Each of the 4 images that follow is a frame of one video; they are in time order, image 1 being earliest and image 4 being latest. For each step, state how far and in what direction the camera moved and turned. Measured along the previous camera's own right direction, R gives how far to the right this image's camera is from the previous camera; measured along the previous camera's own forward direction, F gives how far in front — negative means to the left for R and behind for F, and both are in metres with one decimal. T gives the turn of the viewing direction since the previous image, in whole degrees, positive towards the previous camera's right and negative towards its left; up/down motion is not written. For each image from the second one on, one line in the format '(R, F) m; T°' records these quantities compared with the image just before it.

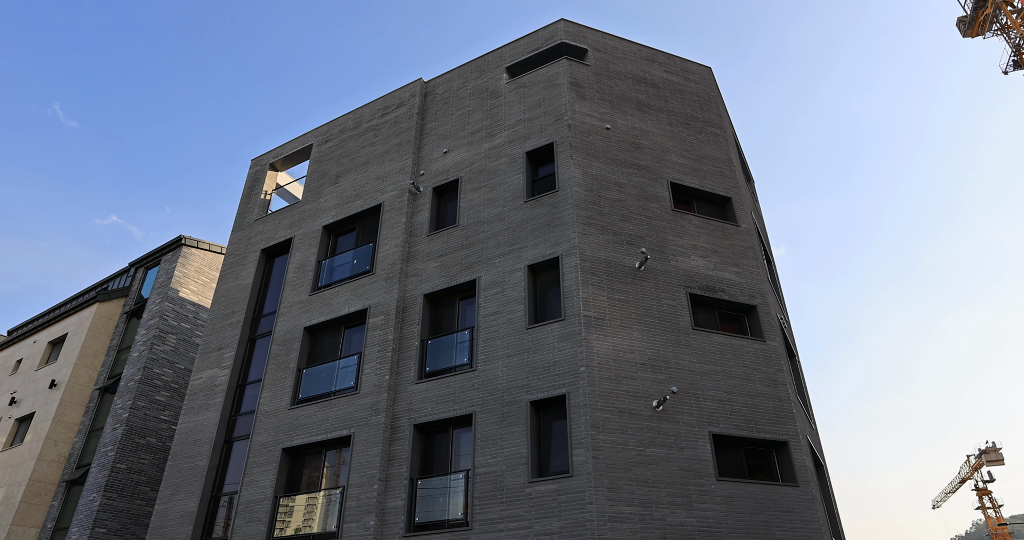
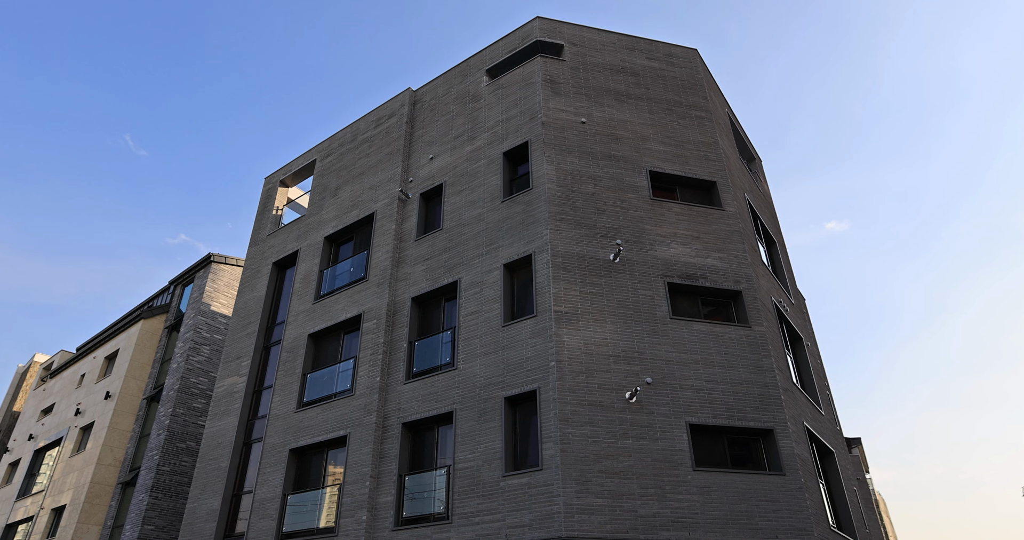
(+1.9, -0.2) m; -5°
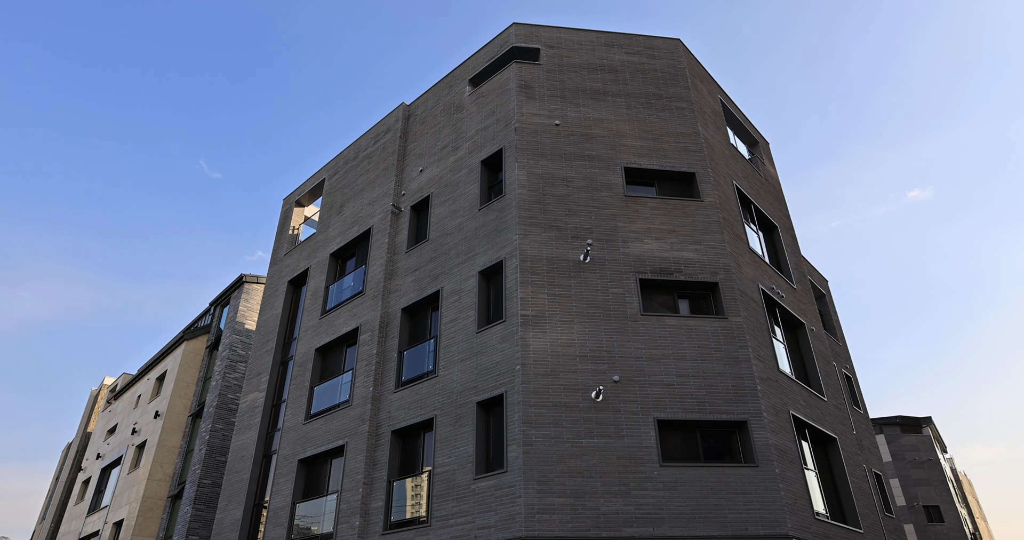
(+2.2, -0.2) m; -6°
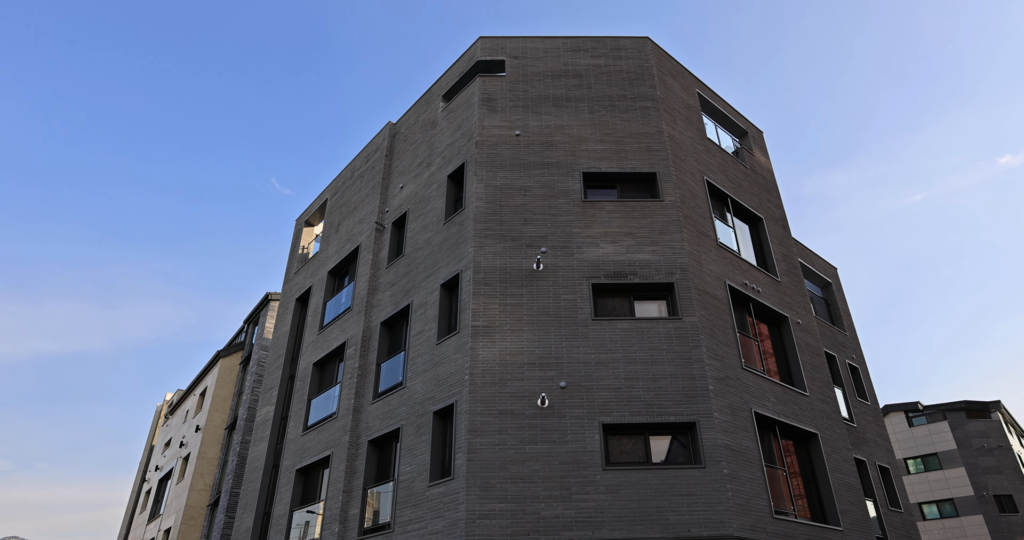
(+2.7, -0.2) m; -6°
